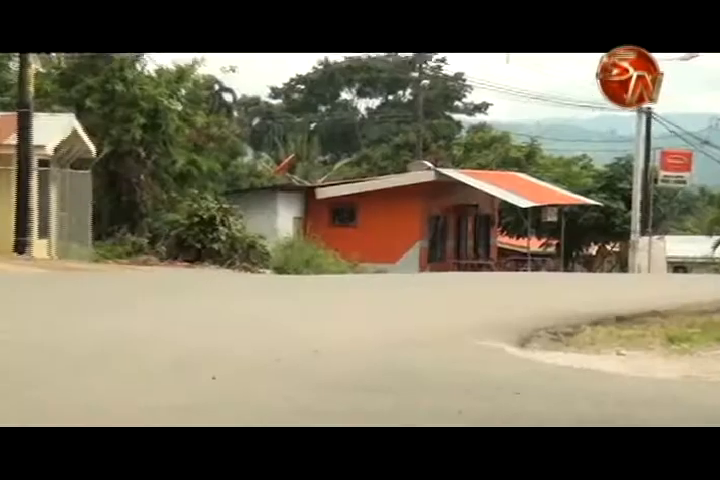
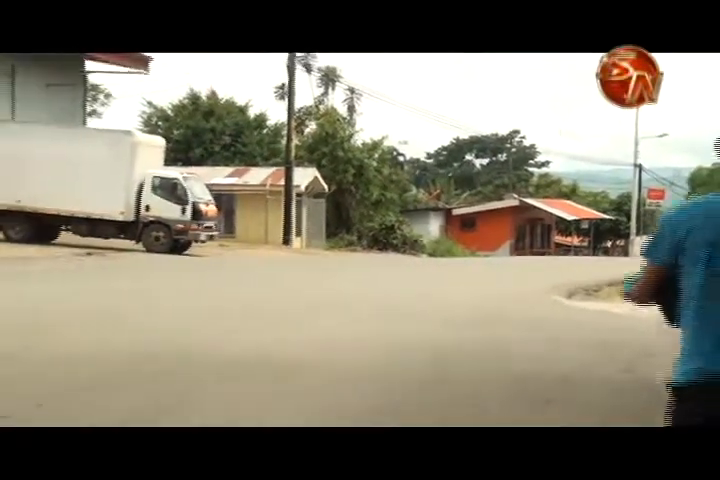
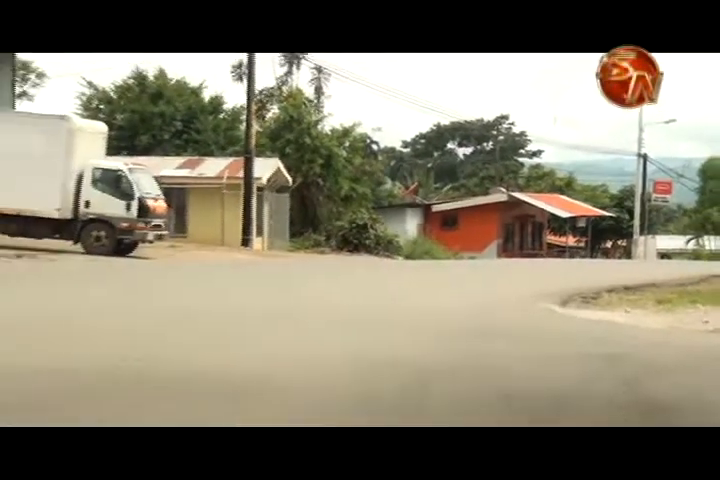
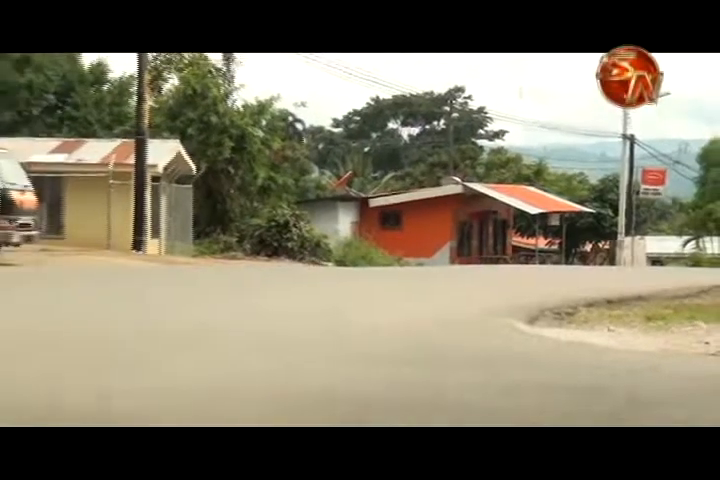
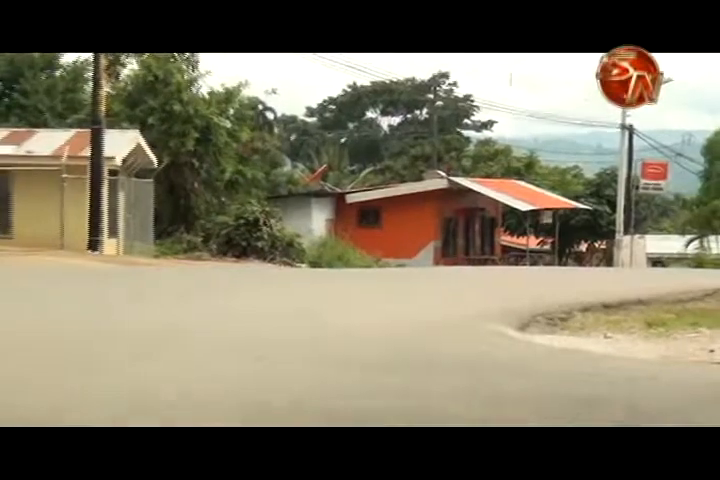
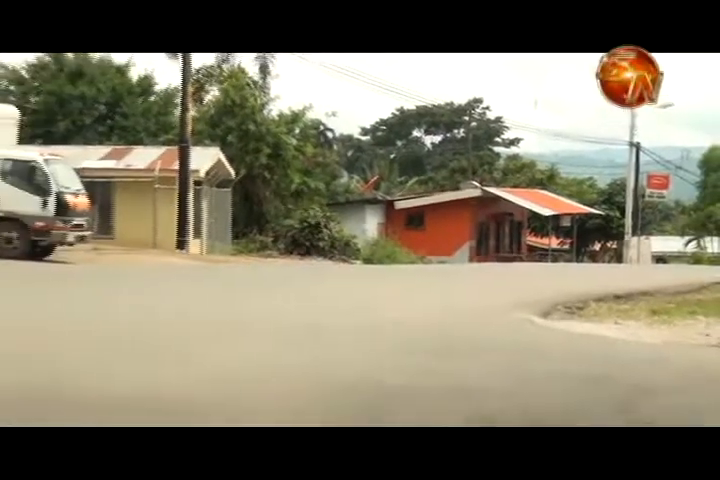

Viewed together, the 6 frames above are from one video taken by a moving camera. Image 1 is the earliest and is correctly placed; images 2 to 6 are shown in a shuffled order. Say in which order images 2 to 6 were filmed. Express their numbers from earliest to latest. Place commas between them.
5, 4, 6, 3, 2
